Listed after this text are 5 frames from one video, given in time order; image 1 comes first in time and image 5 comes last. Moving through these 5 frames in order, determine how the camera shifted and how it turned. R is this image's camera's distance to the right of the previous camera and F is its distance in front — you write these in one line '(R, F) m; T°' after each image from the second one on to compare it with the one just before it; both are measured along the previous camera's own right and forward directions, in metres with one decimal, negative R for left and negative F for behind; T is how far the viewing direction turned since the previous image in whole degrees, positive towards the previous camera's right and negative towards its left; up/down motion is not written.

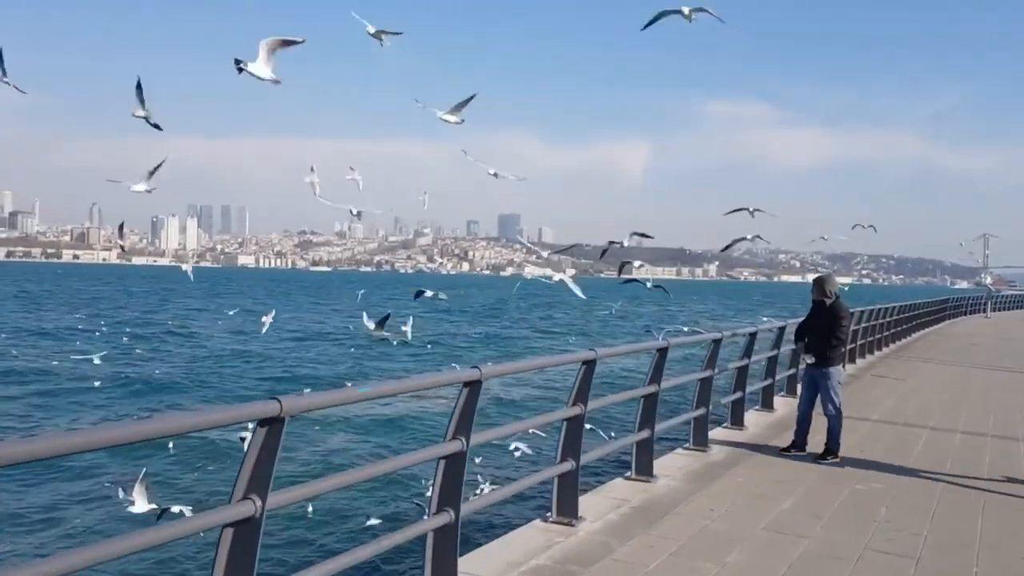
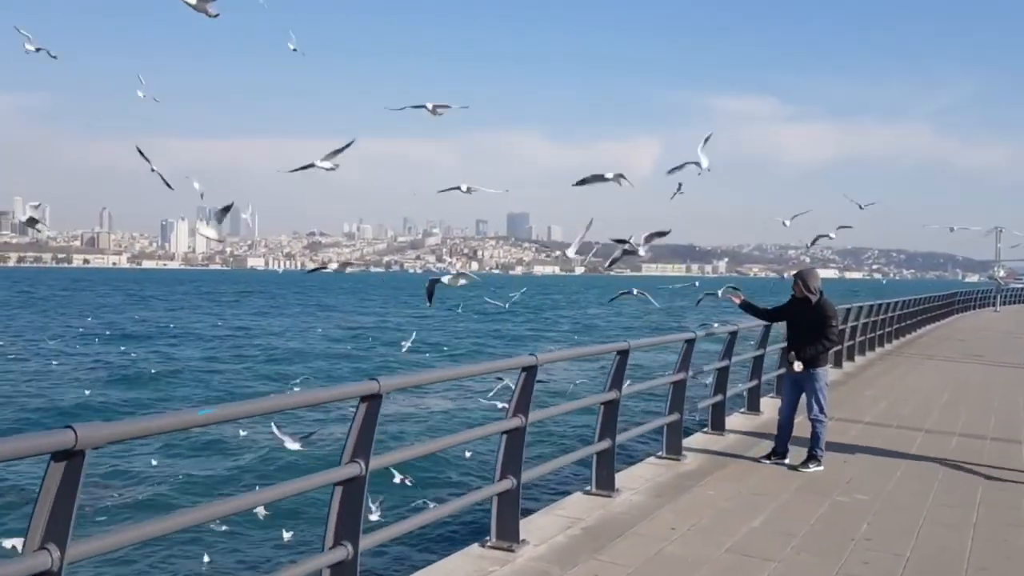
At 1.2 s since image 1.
(+0.4, +0.6) m; -1°
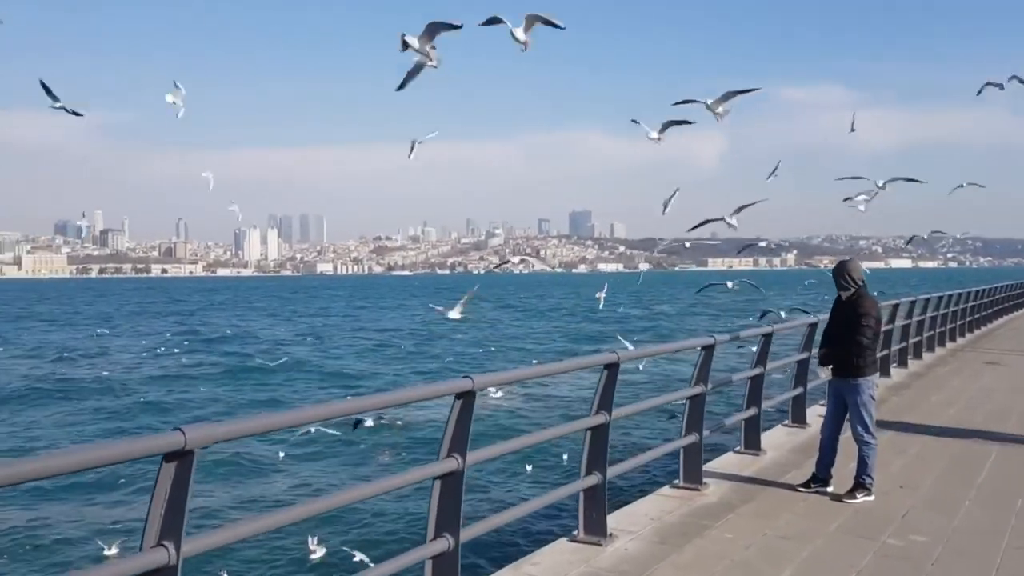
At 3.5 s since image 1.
(+0.5, +1.2) m; -4°
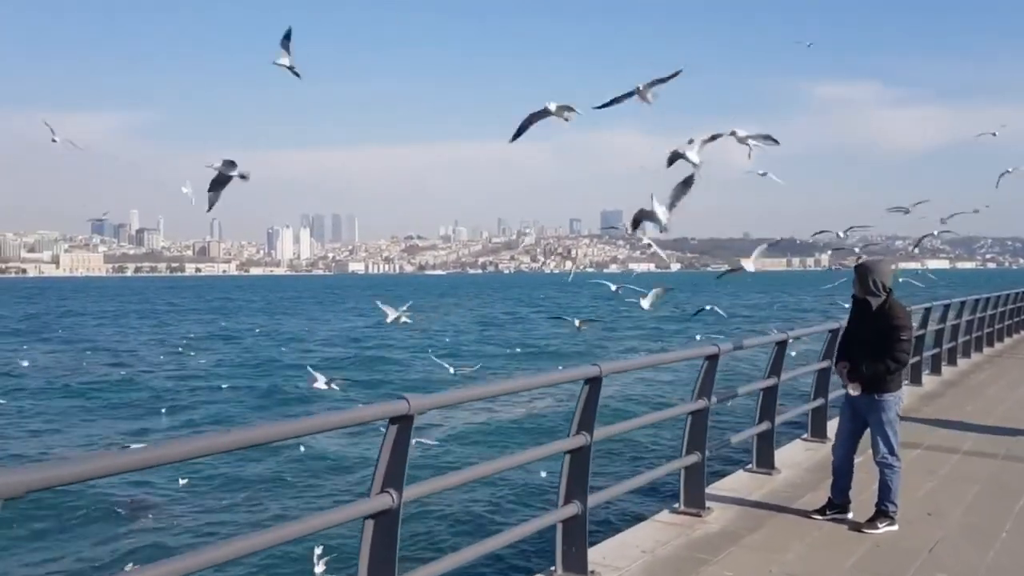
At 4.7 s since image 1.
(+0.3, +0.6) m; -2°
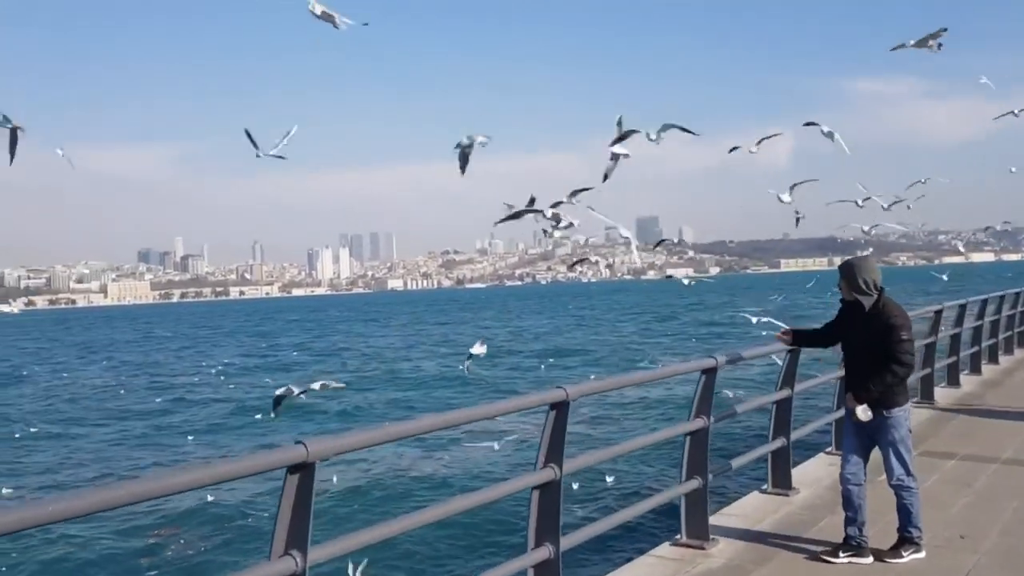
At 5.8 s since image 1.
(+0.4, +0.5) m; -2°
